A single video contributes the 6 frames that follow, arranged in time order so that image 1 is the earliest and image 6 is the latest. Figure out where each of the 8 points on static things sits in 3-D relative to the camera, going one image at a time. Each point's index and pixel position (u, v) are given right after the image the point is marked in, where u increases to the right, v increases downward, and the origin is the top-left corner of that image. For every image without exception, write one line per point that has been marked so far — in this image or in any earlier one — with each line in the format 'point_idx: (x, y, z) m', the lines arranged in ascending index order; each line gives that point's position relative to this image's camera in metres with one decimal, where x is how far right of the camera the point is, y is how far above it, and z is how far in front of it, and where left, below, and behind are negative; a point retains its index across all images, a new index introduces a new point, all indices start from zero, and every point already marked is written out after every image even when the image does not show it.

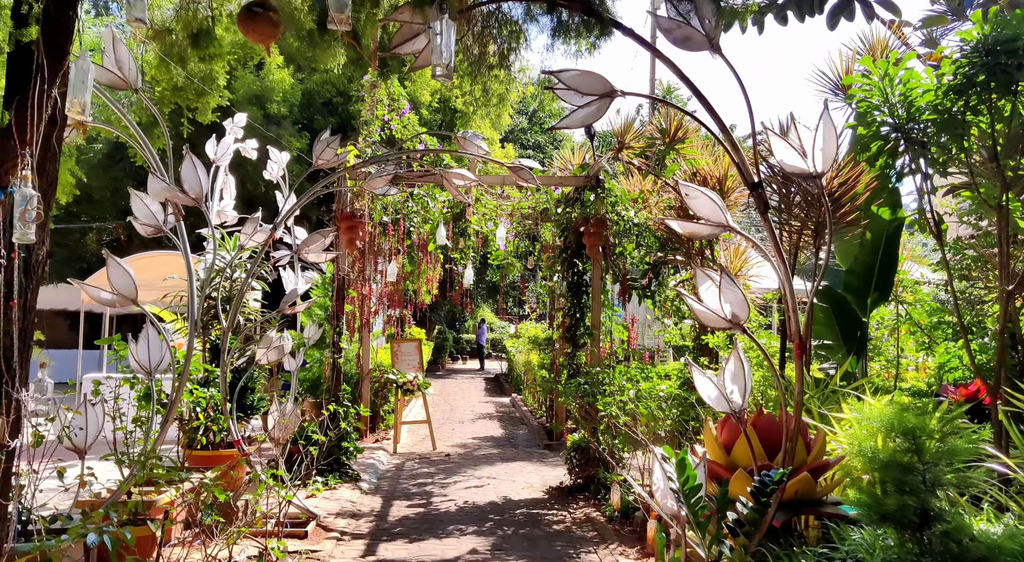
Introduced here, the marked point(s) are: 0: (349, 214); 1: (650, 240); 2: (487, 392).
0: (-1.2, +0.5, +6.2) m
1: (+1.0, +0.3, +6.2) m
2: (-0.5, -2.0, +14.8) m
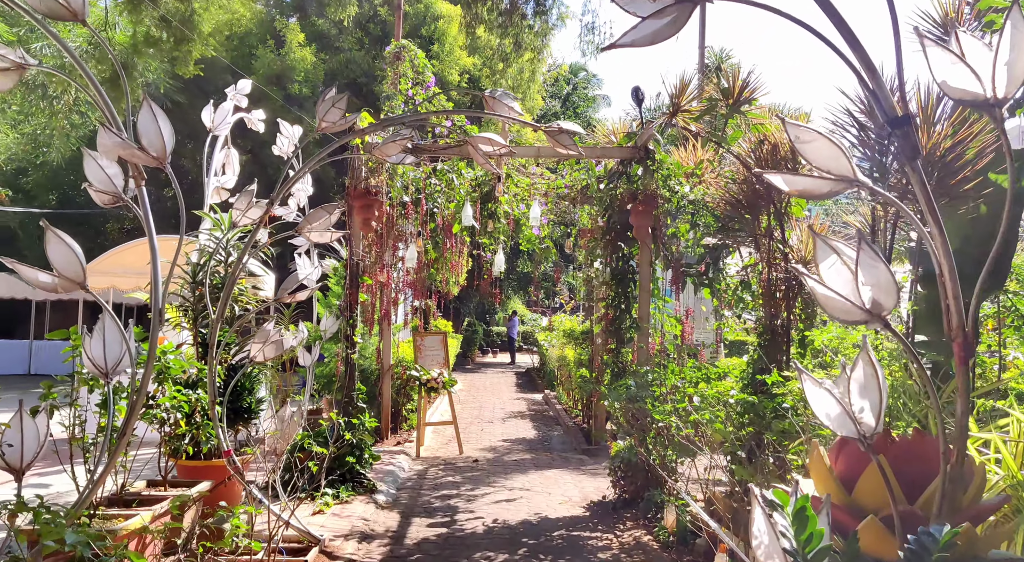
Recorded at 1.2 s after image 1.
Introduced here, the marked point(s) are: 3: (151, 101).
0: (-1.0, +0.6, +5.5) m
1: (+1.3, +0.4, +5.4) m
2: (+0.1, -1.8, +14.1) m
3: (-1.2, +0.6, +2.9) m
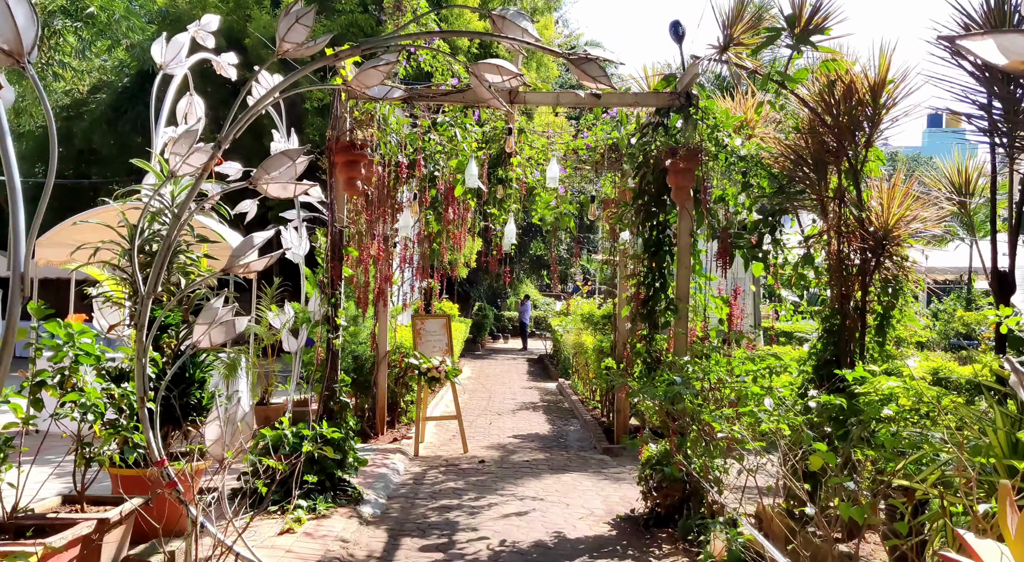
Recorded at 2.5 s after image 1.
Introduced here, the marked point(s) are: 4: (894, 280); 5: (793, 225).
0: (-0.9, +0.8, +4.6) m
1: (+1.3, +0.5, +4.5) m
2: (+0.3, -1.5, +13.2) m
3: (-1.2, +0.7, +2.0) m
4: (+1.9, 0.0, +4.1) m
5: (+1.5, +0.3, +4.5) m
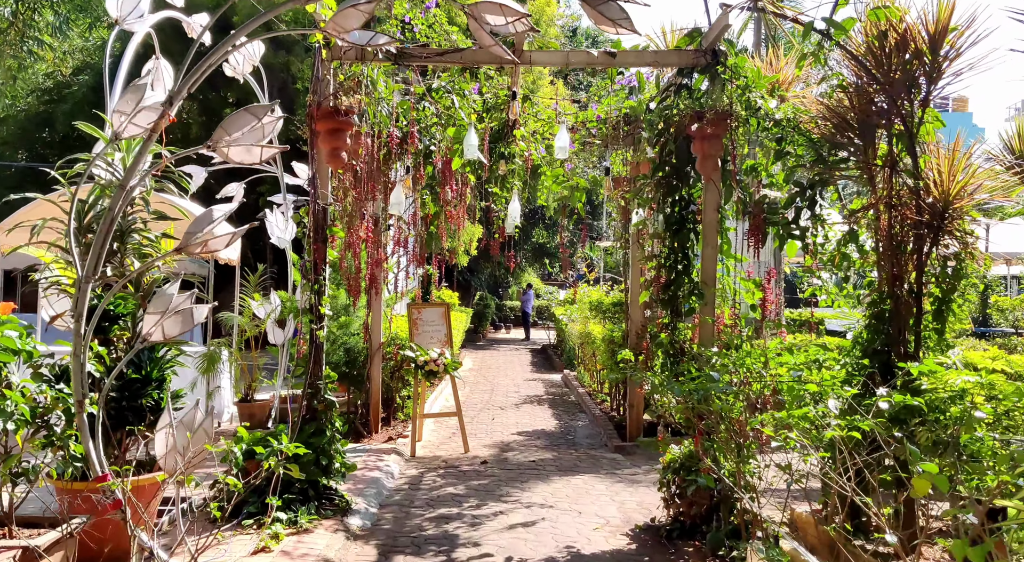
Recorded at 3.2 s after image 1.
0: (-0.9, +0.8, +4.1) m
1: (+1.4, +0.6, +3.9) m
2: (+0.3, -1.3, +12.7) m
3: (-1.2, +0.8, +1.4) m
4: (+1.9, +0.1, +3.5) m
5: (+1.6, +0.4, +4.0) m
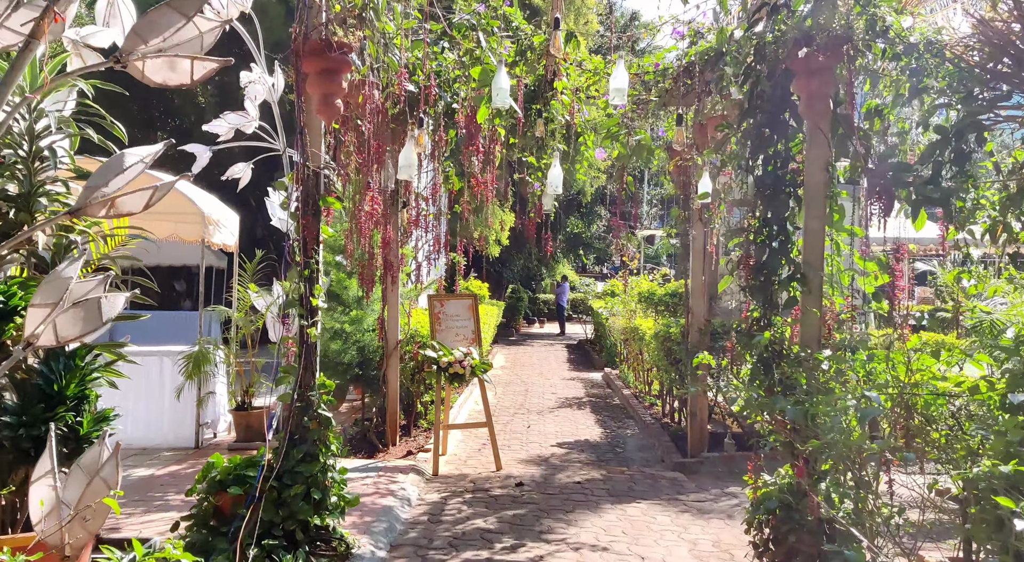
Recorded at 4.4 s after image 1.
0: (-0.7, +0.9, +3.2) m
1: (+1.5, +0.7, +2.9) m
2: (+0.8, -1.2, +11.8) m
3: (-1.1, +0.8, +0.5) m
4: (+2.0, +0.2, +2.5) m
5: (+1.7, +0.5, +3.0) m
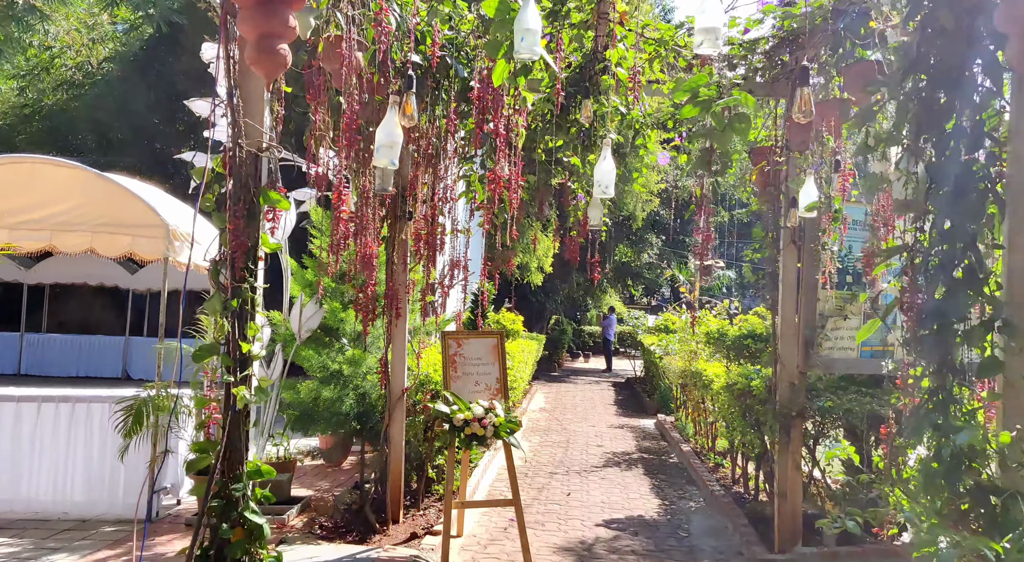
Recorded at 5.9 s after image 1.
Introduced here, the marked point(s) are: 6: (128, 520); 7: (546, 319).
0: (-0.6, +0.8, +2.1) m
1: (+1.6, +0.6, +1.7) m
2: (+1.3, -1.6, +10.5) m
3: (-1.2, +0.8, -0.5) m
4: (+2.1, +0.1, +1.3) m
5: (+1.8, +0.3, +1.8) m
6: (-1.9, -1.2, +4.1) m
7: (+0.6, -0.6, +14.1) m
